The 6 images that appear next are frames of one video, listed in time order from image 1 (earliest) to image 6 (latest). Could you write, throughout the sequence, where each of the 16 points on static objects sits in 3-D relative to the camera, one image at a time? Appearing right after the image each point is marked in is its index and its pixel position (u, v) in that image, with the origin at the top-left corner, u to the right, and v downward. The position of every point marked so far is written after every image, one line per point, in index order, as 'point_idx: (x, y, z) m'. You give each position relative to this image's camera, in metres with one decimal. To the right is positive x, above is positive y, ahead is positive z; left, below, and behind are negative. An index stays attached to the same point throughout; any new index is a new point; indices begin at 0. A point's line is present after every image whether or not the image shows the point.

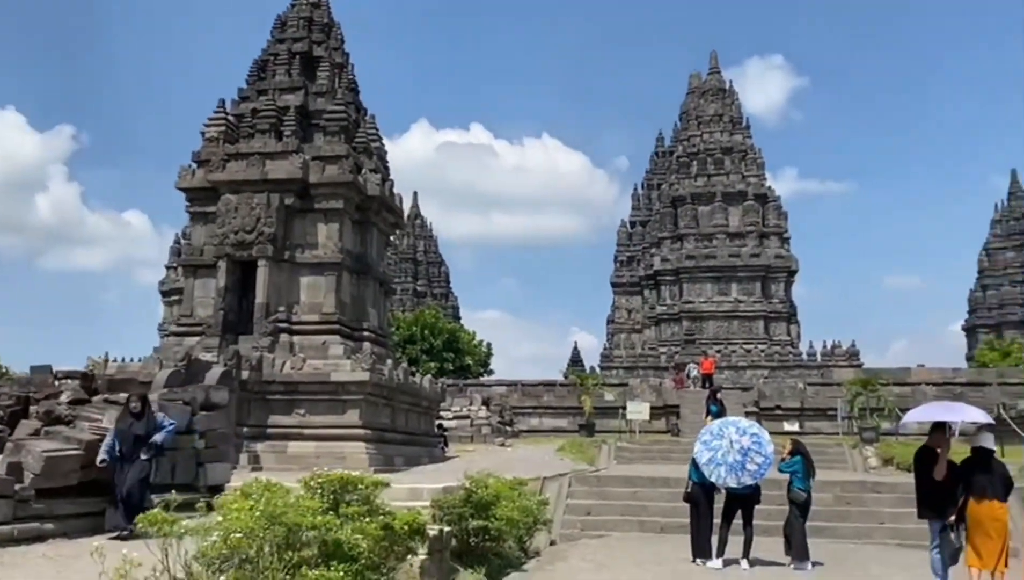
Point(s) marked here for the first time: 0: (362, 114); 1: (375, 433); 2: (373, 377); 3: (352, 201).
0: (-3.4, +3.9, +19.6) m
1: (-2.4, -2.5, +15.6) m
2: (-2.4, -1.5, +15.3) m
3: (-3.1, +1.7, +17.3) m
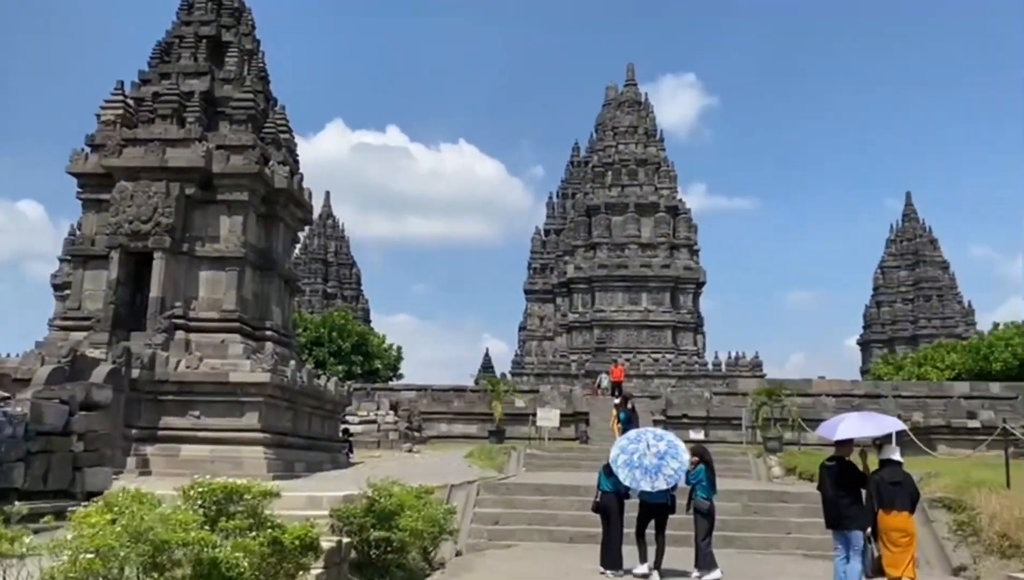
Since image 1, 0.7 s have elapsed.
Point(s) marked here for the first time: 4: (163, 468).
0: (-5.1, +4.0, +18.8) m
1: (-4.0, -2.5, +14.9) m
2: (-3.9, -1.5, +14.6) m
3: (-4.8, +1.8, +16.5) m
4: (-5.7, -2.9, +14.3) m
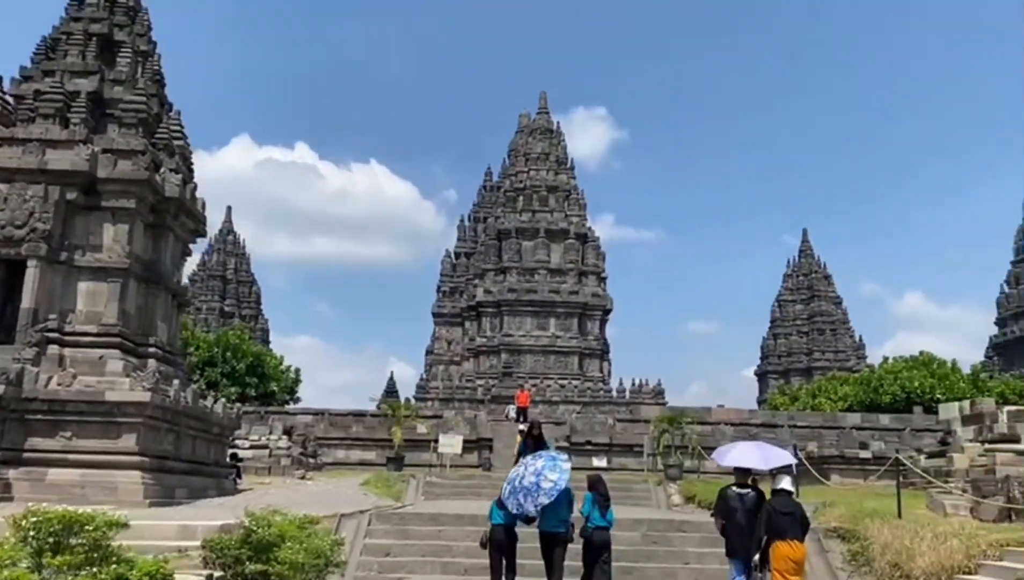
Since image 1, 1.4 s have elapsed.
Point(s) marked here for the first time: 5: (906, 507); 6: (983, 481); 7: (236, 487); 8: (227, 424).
0: (-7.0, +3.7, +17.9) m
1: (-5.7, -2.7, +14.0) m
2: (-5.5, -1.7, +13.6) m
3: (-6.5, +1.6, +15.6) m
4: (-7.2, -3.0, +13.1) m
5: (+5.7, -3.1, +12.6) m
6: (+6.7, -2.7, +12.4) m
7: (-5.7, -4.1, +18.4) m
8: (-5.7, -2.7, +17.5) m
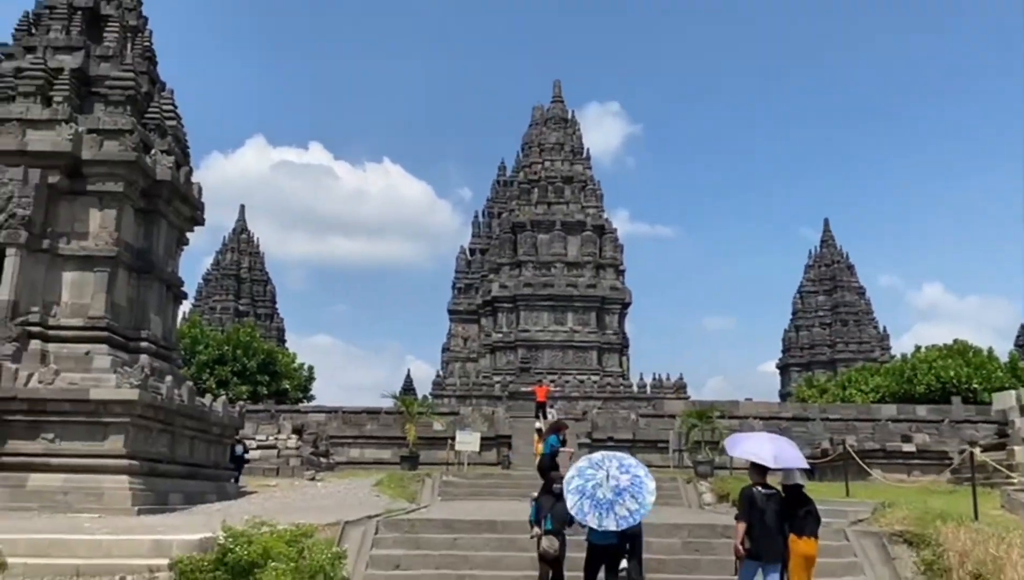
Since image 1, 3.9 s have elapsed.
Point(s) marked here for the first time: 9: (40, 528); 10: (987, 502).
0: (-6.7, +3.8, +16.7) m
1: (-5.4, -2.5, +12.8) m
2: (-5.2, -1.5, +12.5) m
3: (-6.2, +1.7, +14.4) m
4: (-6.9, -2.9, +12.0) m
5: (+6.0, -2.8, +11.3) m
6: (+7.0, -2.4, +11.1) m
7: (-5.3, -3.9, +17.3) m
8: (-5.3, -2.5, +16.4) m
9: (-5.1, -2.6, +9.5) m
10: (+6.3, -2.8, +11.7) m
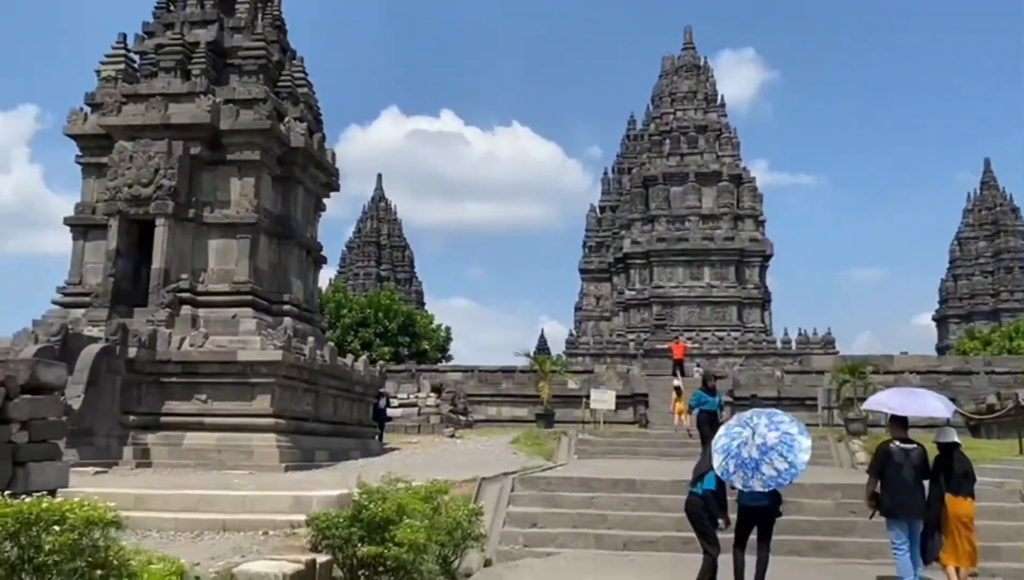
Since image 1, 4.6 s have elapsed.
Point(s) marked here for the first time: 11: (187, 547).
0: (-4.3, +4.5, +17.1) m
1: (-3.3, -2.0, +13.2) m
2: (-3.3, -1.0, +12.9) m
3: (-4.0, +2.3, +14.8) m
4: (-5.0, -2.4, +12.7) m
5: (+7.6, -2.0, +10.1) m
6: (+8.6, -1.6, +9.7) m
7: (-2.6, -3.2, +17.7) m
8: (-2.7, -1.8, +16.8) m
9: (-3.6, -2.2, +9.9) m
10: (+8.0, -2.0, +10.3) m
11: (-2.4, -1.9, +6.5) m
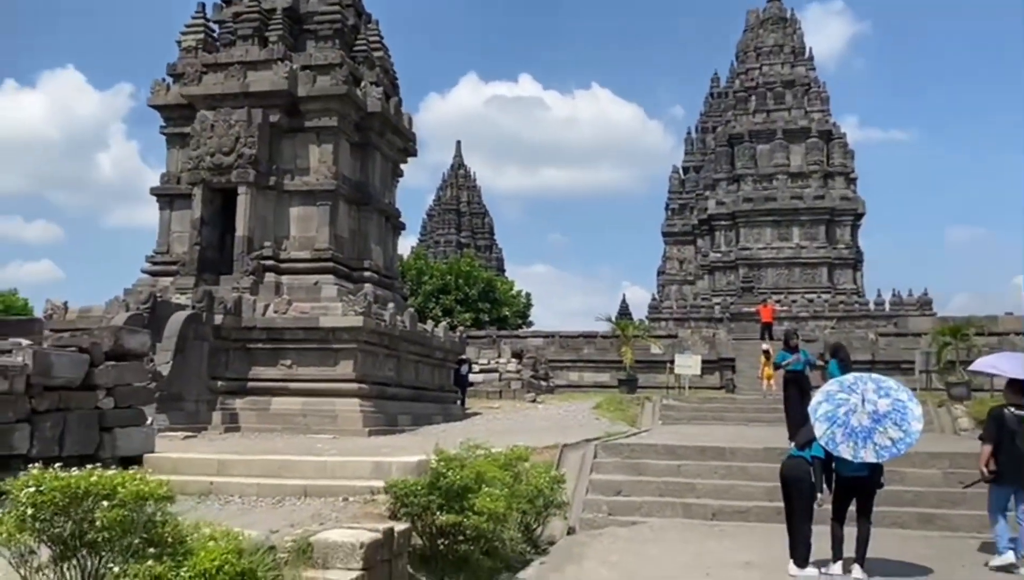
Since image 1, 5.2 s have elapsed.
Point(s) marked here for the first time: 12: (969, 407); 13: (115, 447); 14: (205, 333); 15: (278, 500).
0: (-2.8, +5.2, +16.9) m
1: (-2.1, -1.5, +13.3) m
2: (-2.1, -0.5, +12.9) m
3: (-2.7, +2.9, +14.7) m
4: (-3.8, -2.0, +12.9) m
5: (+8.5, -1.5, +9.1) m
6: (+9.4, -1.1, +8.6) m
7: (-1.0, -2.5, +17.7) m
8: (-1.2, -1.1, +16.7) m
9: (-2.7, -1.8, +10.0) m
10: (+8.9, -1.5, +9.3) m
11: (-1.8, -1.6, +6.5) m
12: (+8.6, -2.2, +16.5) m
13: (-3.5, -1.4, +7.7) m
14: (-4.4, -0.6, +12.7) m
15: (-1.9, -1.7, +7.0) m
